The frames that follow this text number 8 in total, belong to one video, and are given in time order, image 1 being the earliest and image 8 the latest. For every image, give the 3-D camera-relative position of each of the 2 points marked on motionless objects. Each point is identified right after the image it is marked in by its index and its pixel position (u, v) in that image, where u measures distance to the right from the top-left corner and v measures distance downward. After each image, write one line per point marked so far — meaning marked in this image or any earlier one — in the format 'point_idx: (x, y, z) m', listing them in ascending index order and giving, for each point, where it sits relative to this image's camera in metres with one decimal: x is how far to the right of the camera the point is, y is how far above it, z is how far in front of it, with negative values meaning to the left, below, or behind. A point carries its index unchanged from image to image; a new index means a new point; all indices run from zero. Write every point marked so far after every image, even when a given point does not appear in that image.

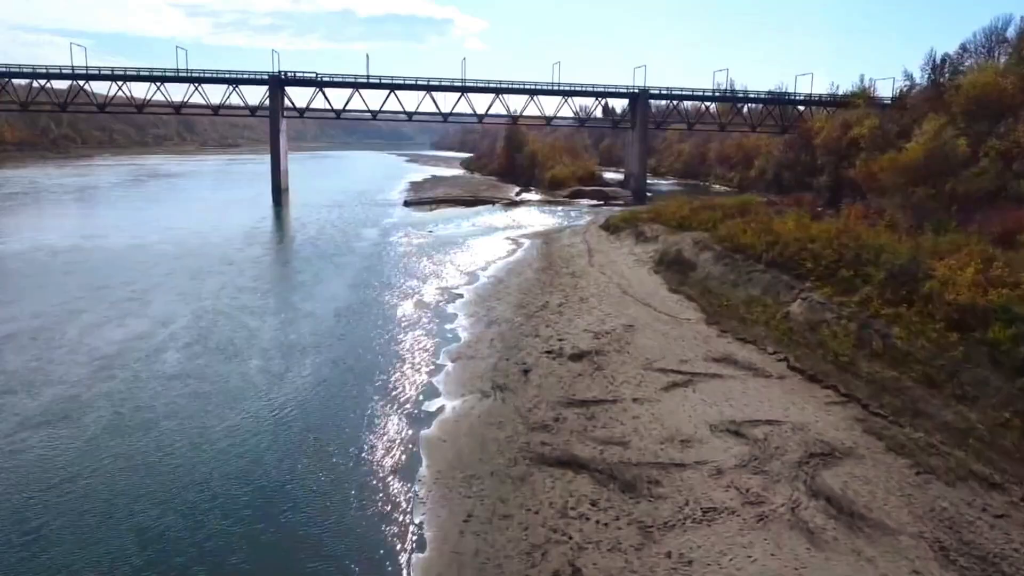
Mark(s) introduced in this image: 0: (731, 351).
0: (+4.2, -1.2, +16.1) m
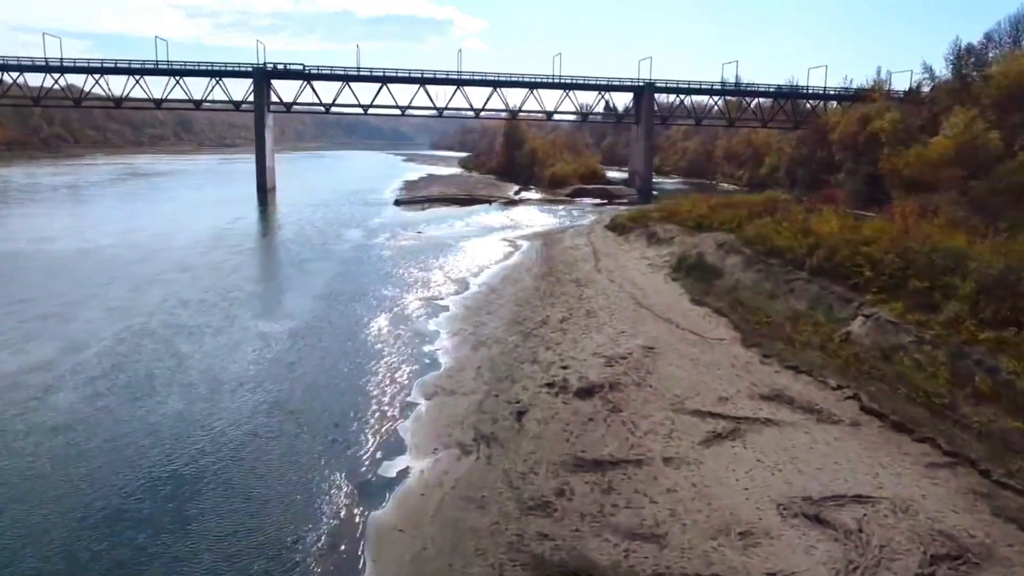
0: (+4.1, -1.5, +12.7) m
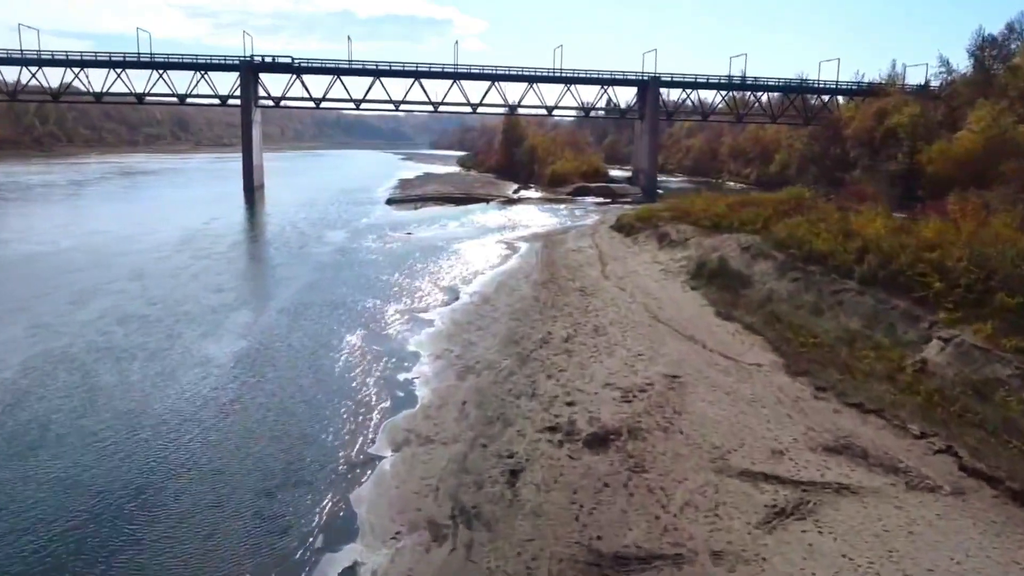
0: (+4.0, -1.7, +10.0) m
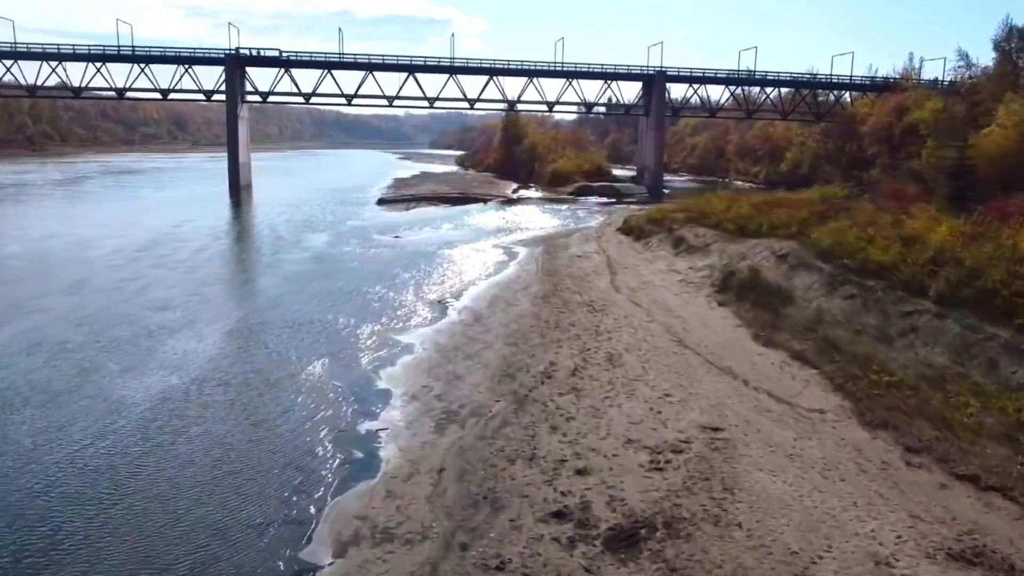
0: (+3.9, -2.0, +7.2) m
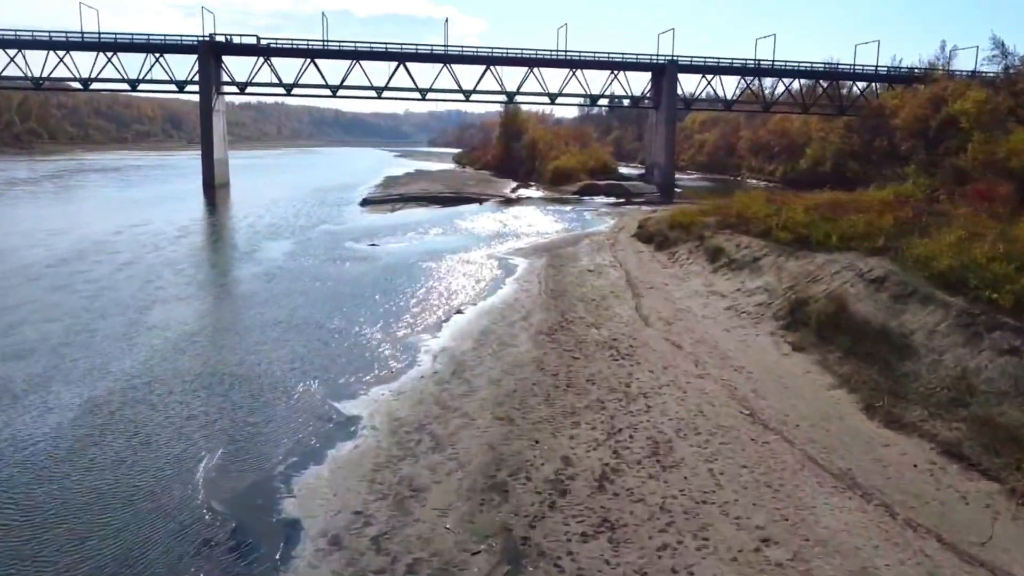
0: (+3.8, -2.6, +2.7) m
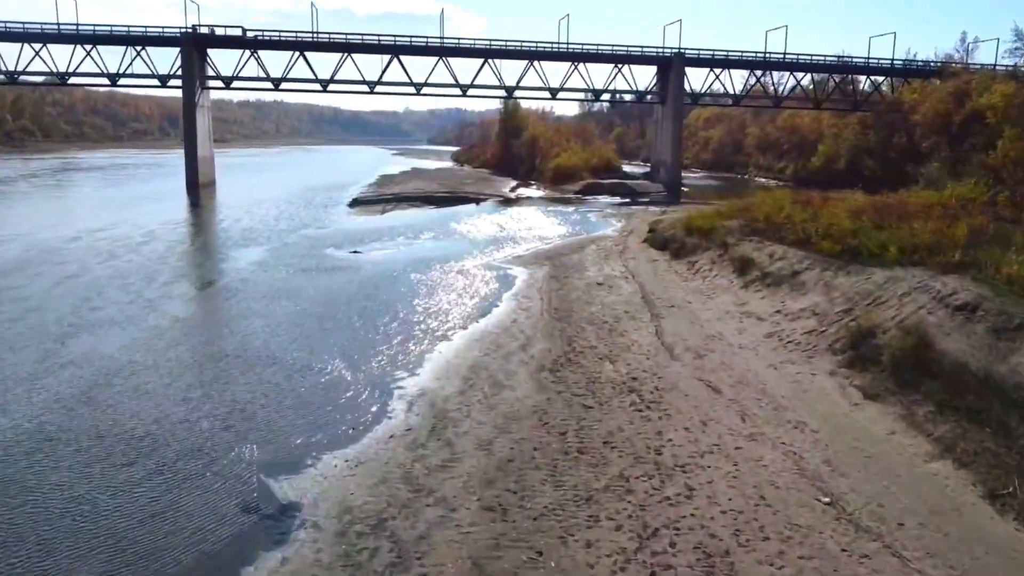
0: (+3.8, -2.9, +0.2) m
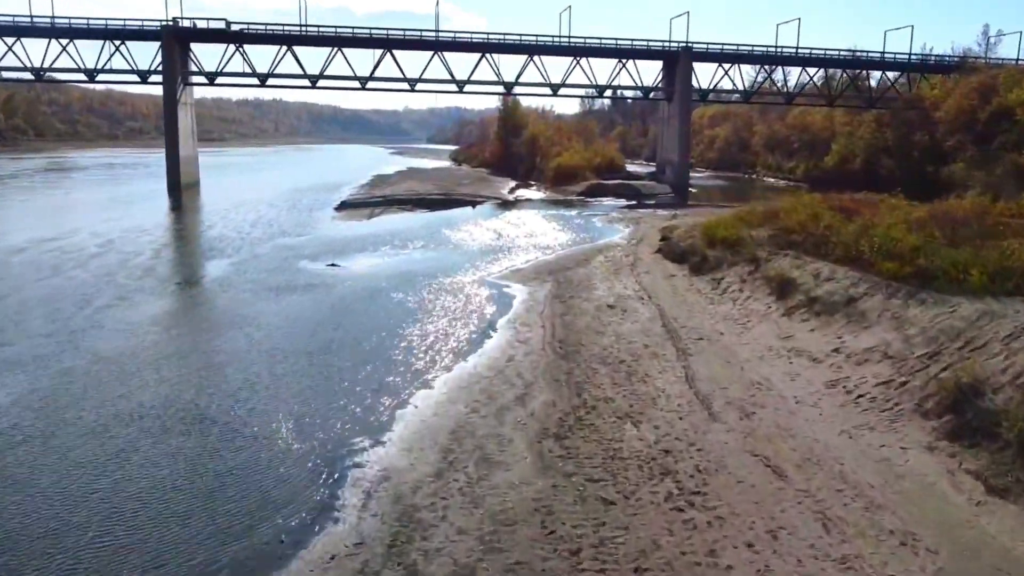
0: (+3.7, -3.4, -2.3) m
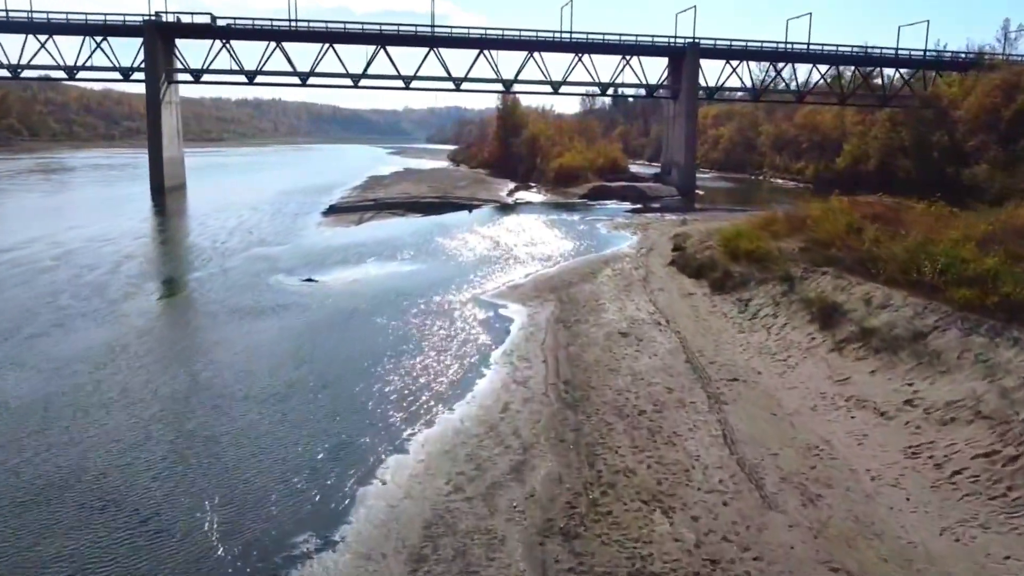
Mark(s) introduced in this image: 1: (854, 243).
0: (+3.7, -3.8, -4.4) m
1: (+5.9, +0.8, +14.4) m
